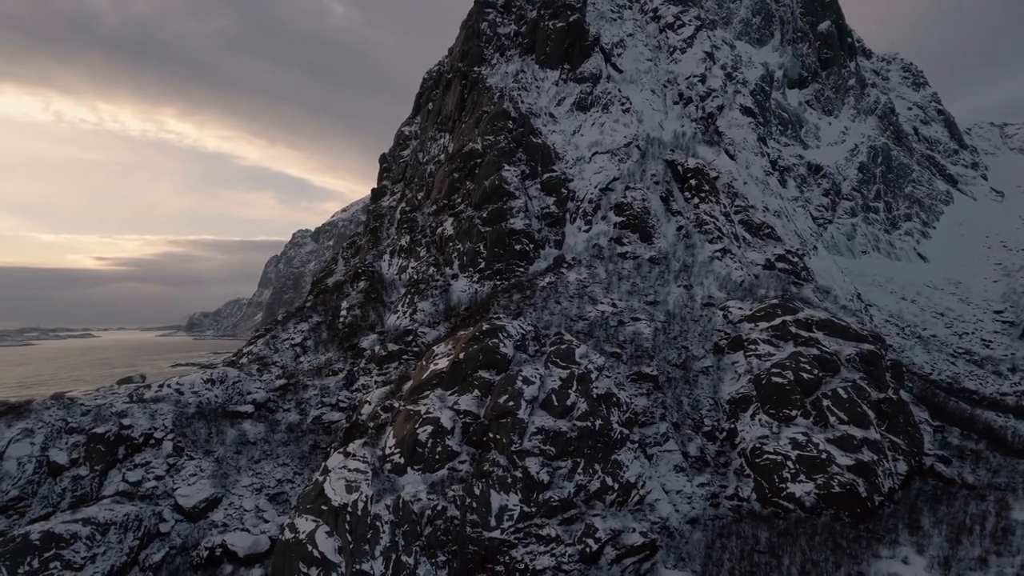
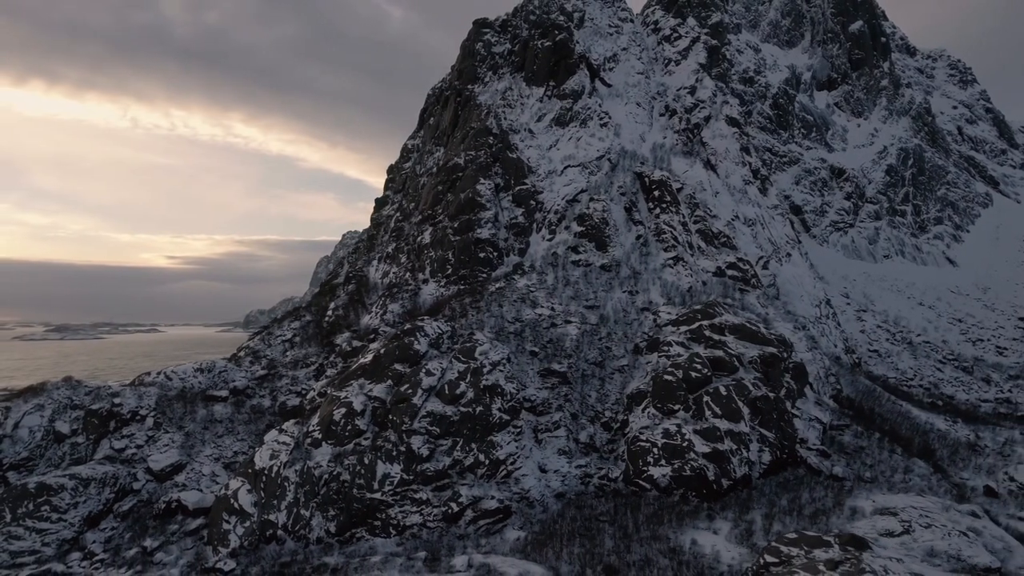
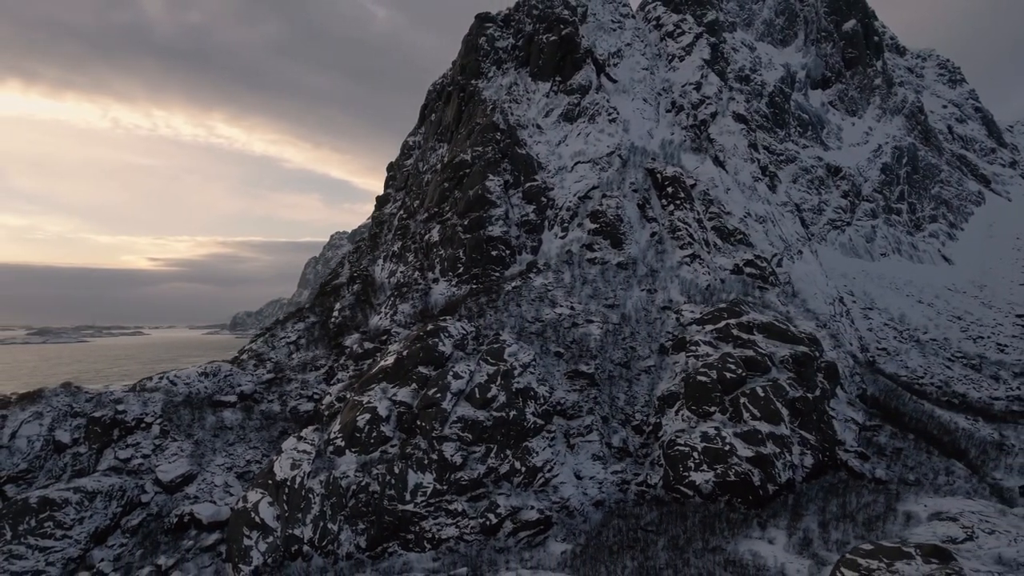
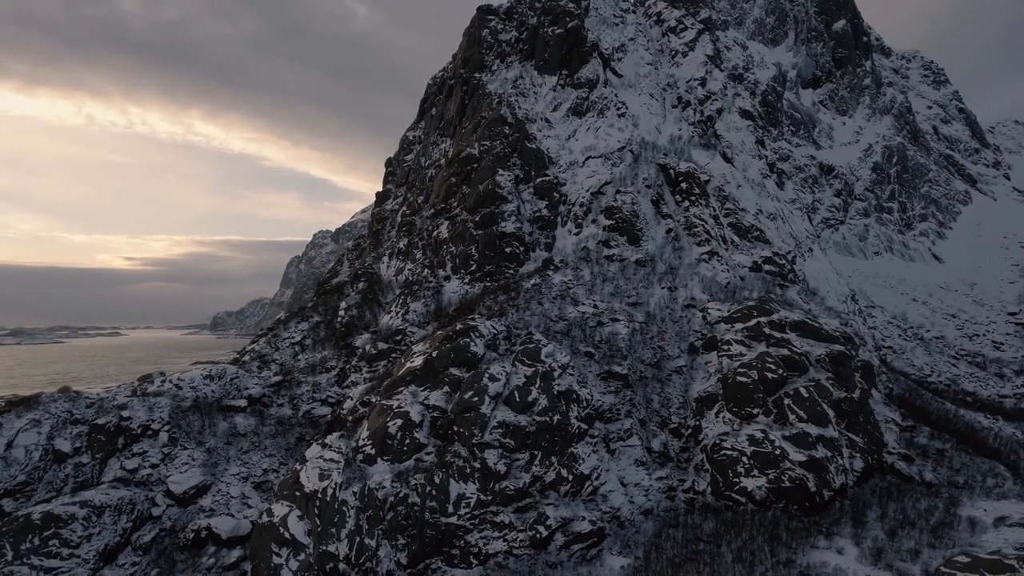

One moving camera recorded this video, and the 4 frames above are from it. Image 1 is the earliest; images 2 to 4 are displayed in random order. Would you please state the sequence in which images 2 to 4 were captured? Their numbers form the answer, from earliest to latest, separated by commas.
4, 3, 2
